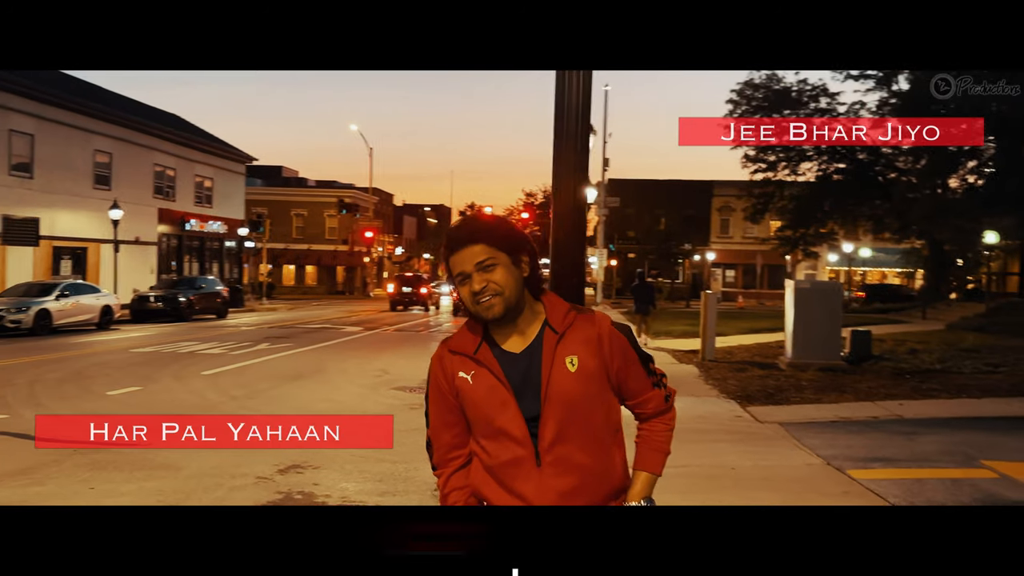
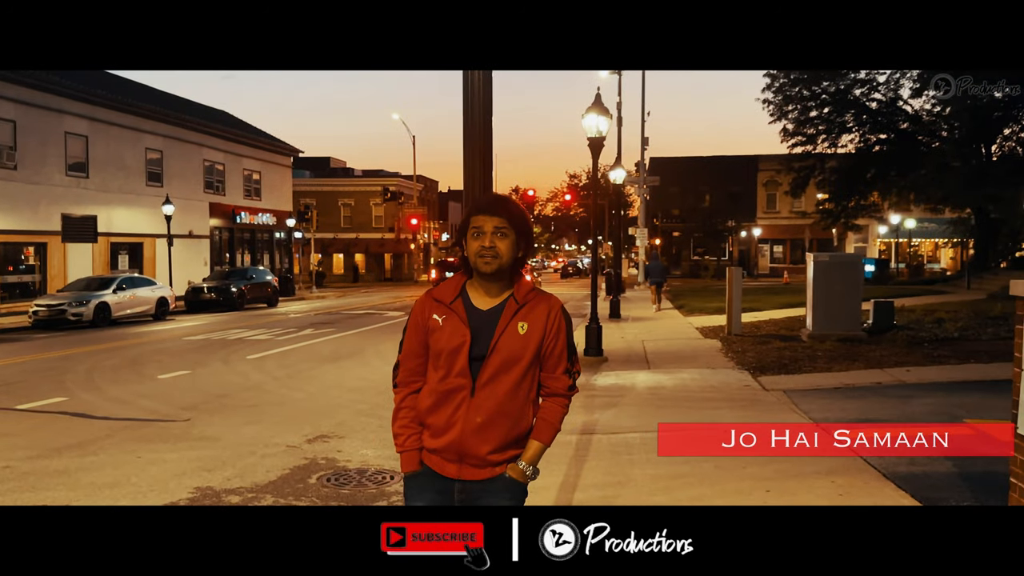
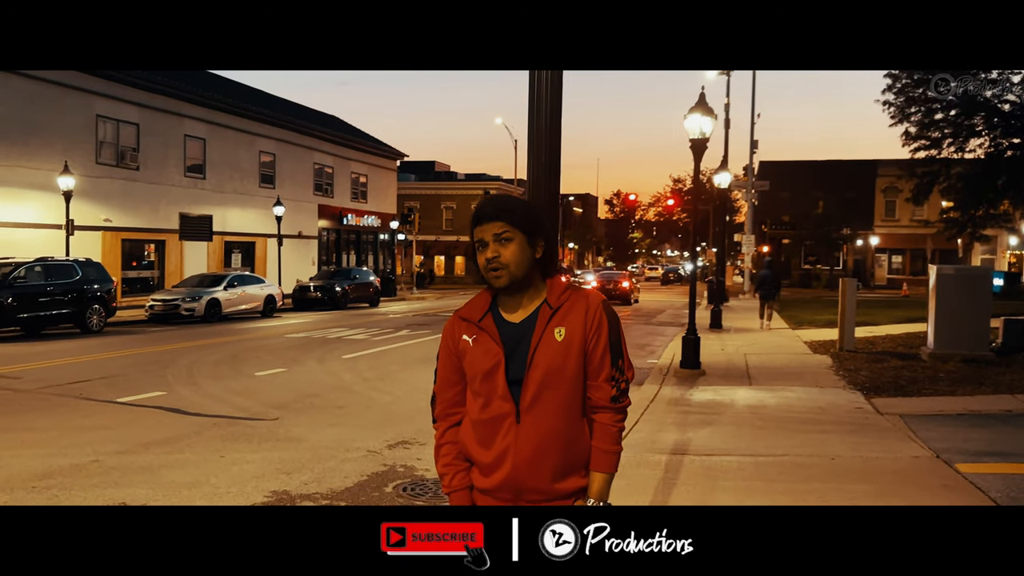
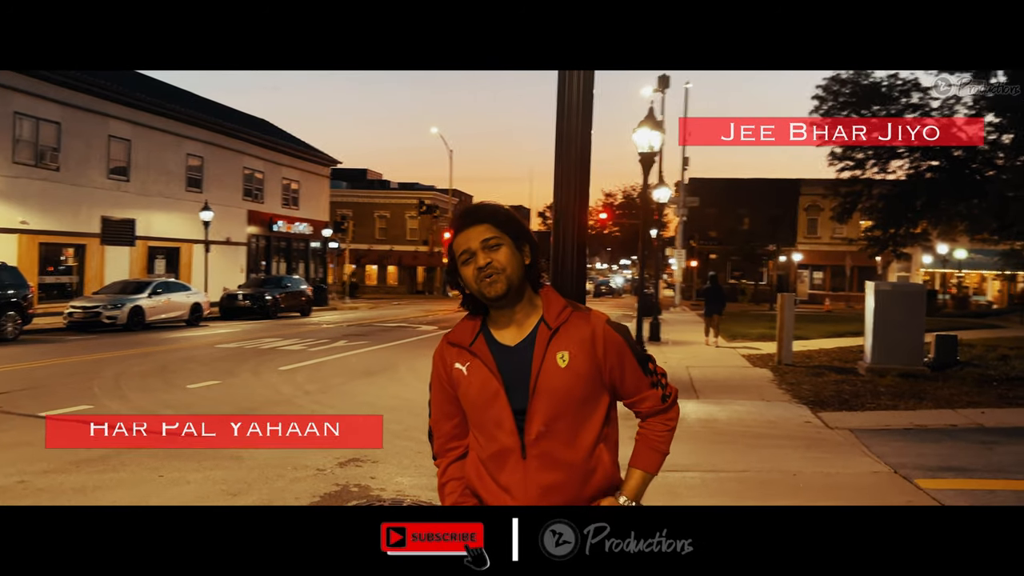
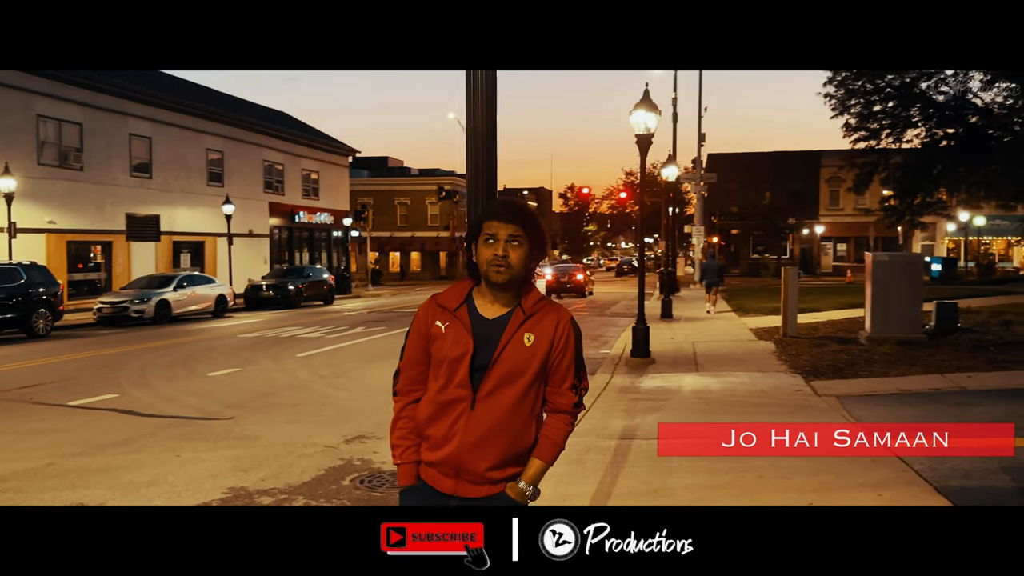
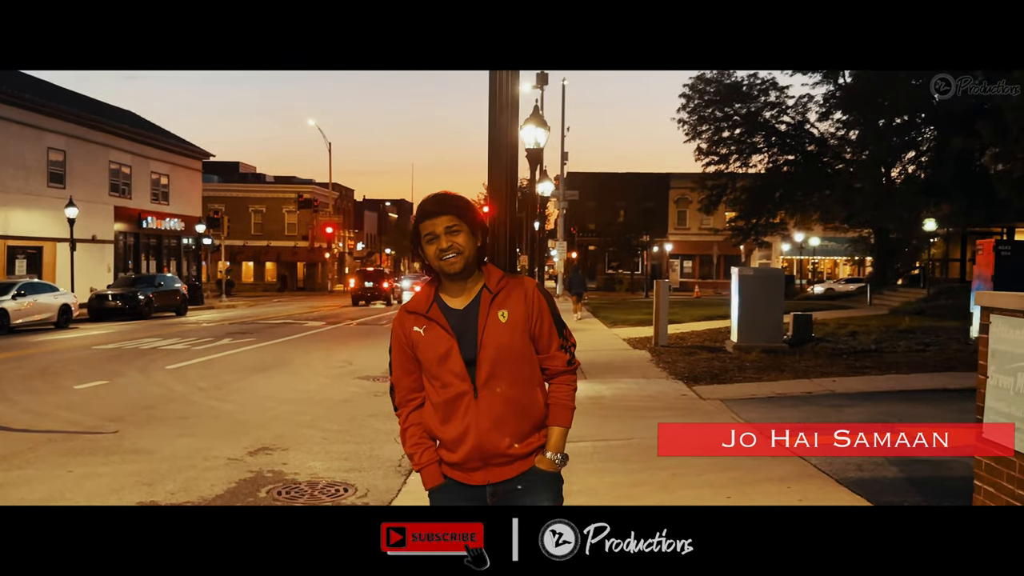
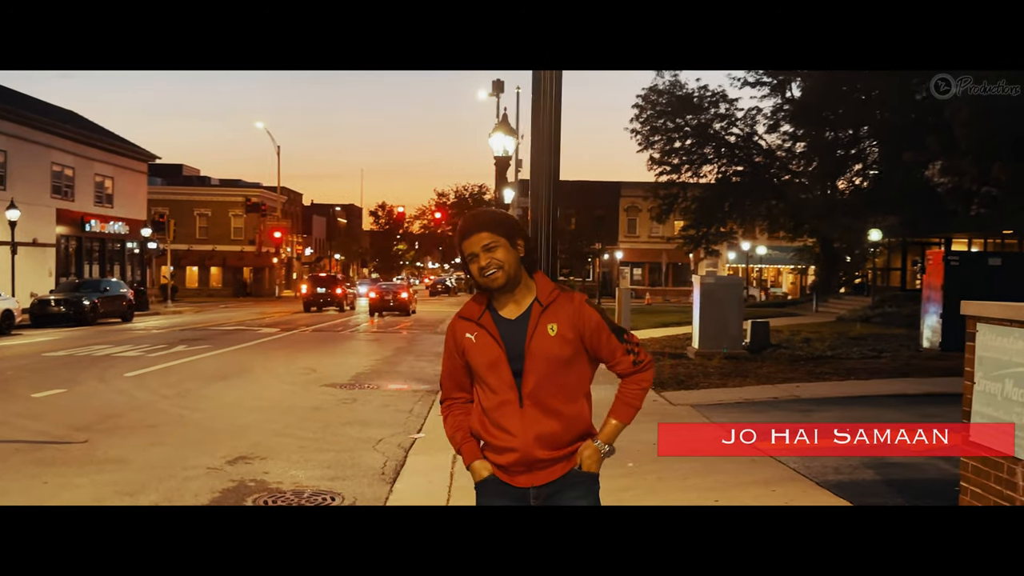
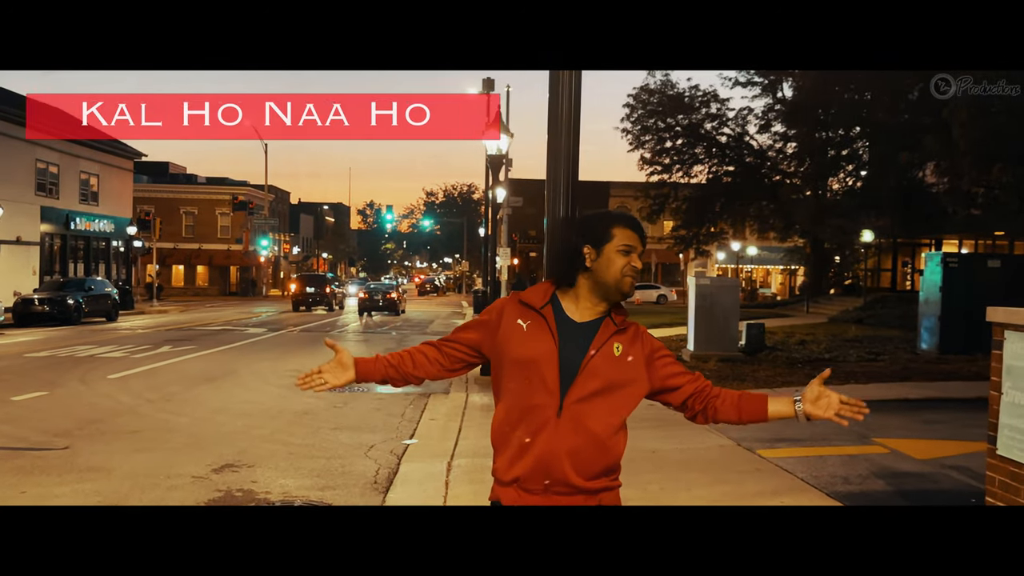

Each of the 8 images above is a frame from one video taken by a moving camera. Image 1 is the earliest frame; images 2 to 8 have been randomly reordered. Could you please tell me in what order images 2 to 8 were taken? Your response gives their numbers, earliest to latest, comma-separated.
4, 3, 5, 2, 6, 7, 8
